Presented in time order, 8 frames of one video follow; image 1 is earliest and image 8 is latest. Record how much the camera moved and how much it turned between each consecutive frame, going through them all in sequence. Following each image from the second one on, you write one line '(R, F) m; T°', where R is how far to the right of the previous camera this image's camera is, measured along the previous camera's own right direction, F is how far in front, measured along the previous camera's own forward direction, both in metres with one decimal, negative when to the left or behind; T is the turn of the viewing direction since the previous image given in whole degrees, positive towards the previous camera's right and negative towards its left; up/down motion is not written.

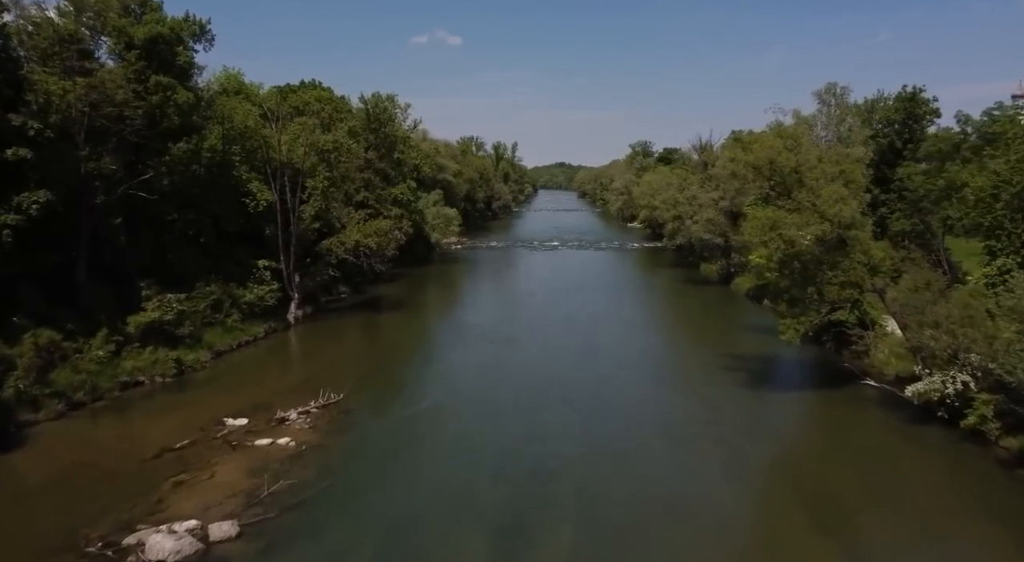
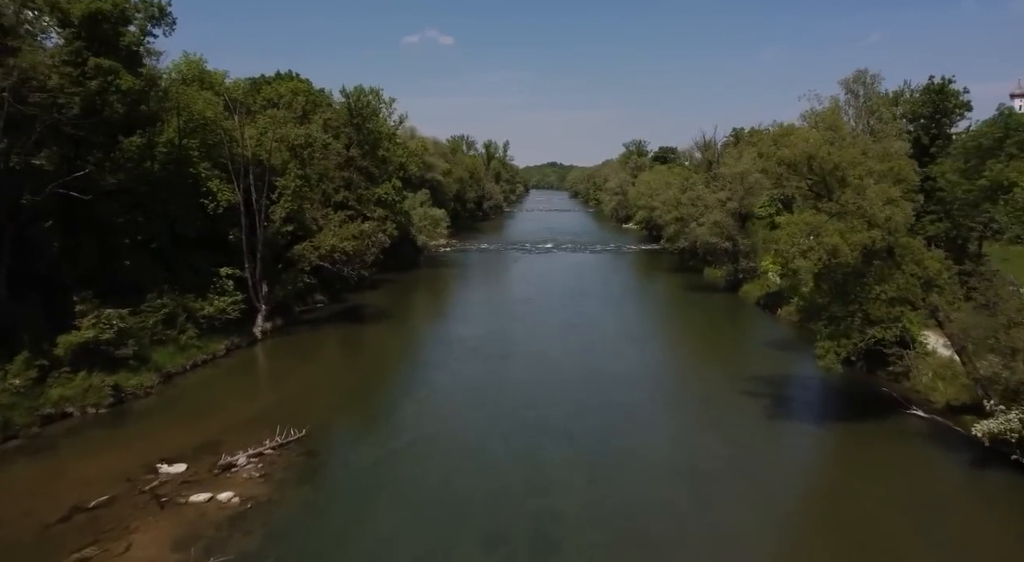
(0.0, +3.4) m; +1°
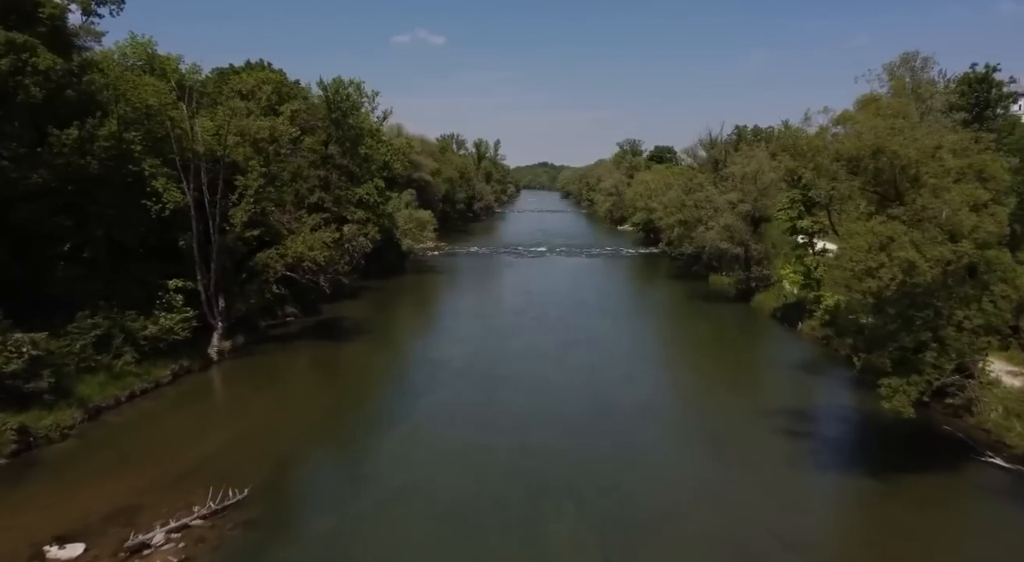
(-0.1, +3.8) m; +1°
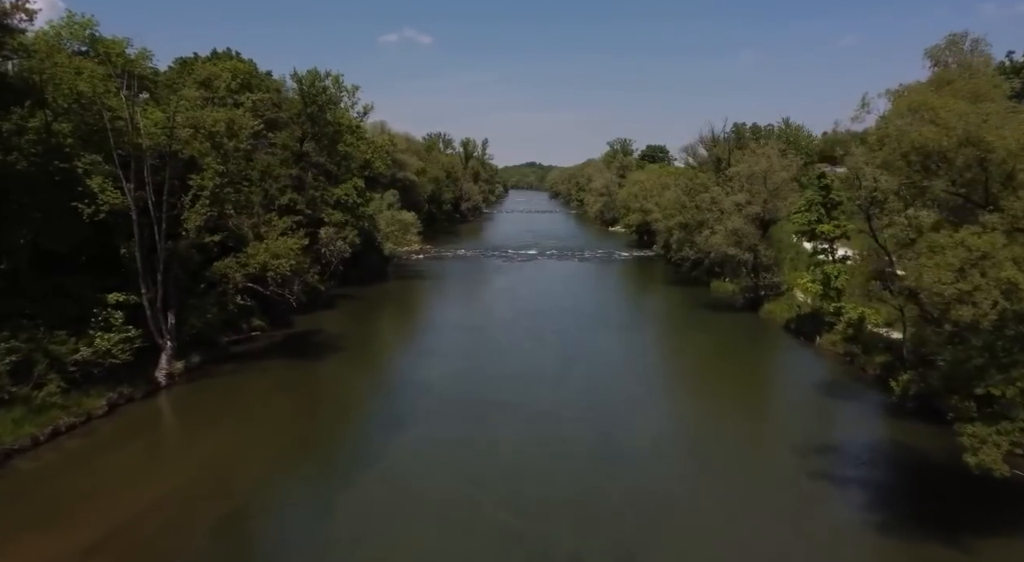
(-0.1, +3.2) m; +1°
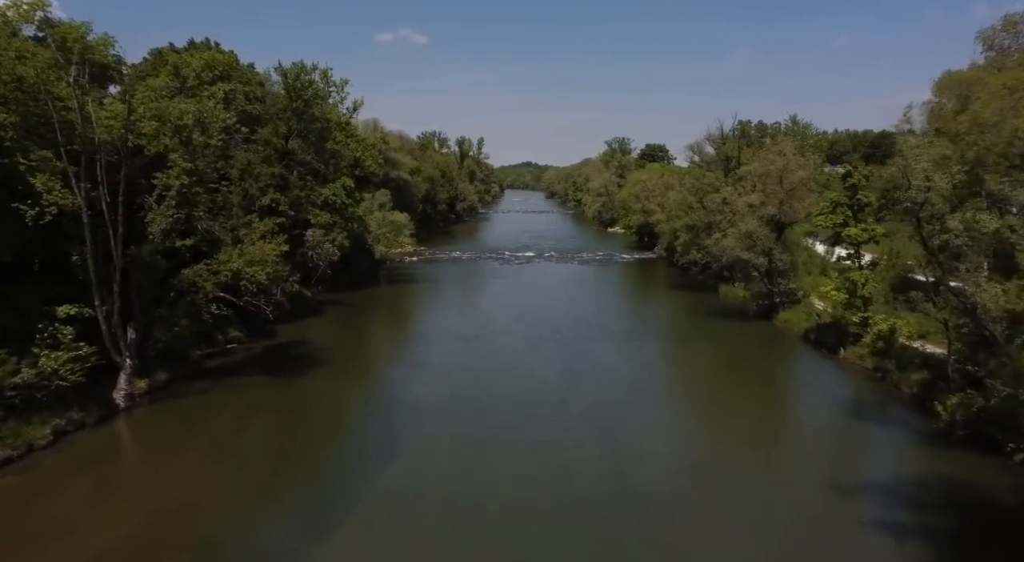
(-0.1, +2.5) m; 0°
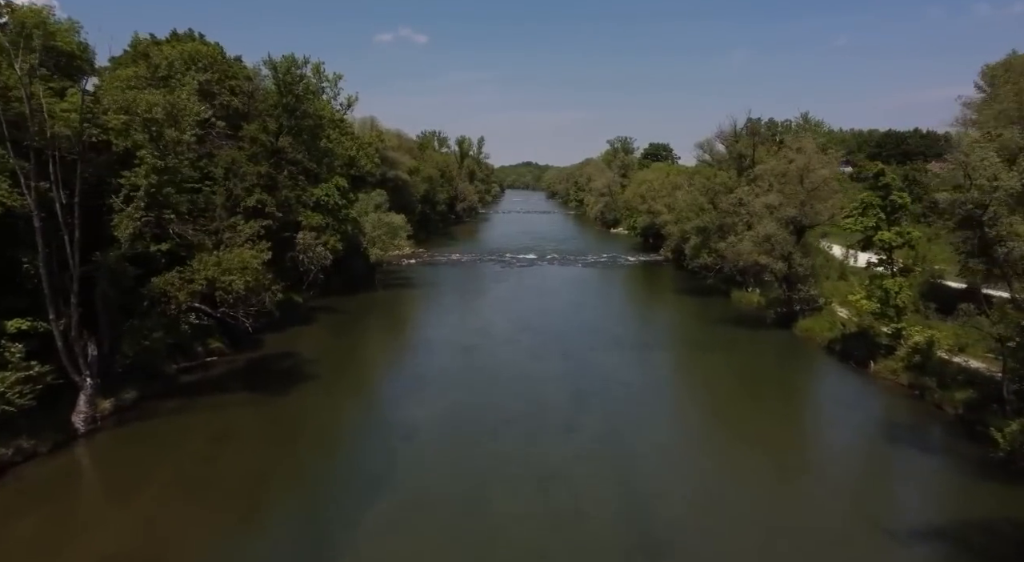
(-0.1, +2.2) m; 0°
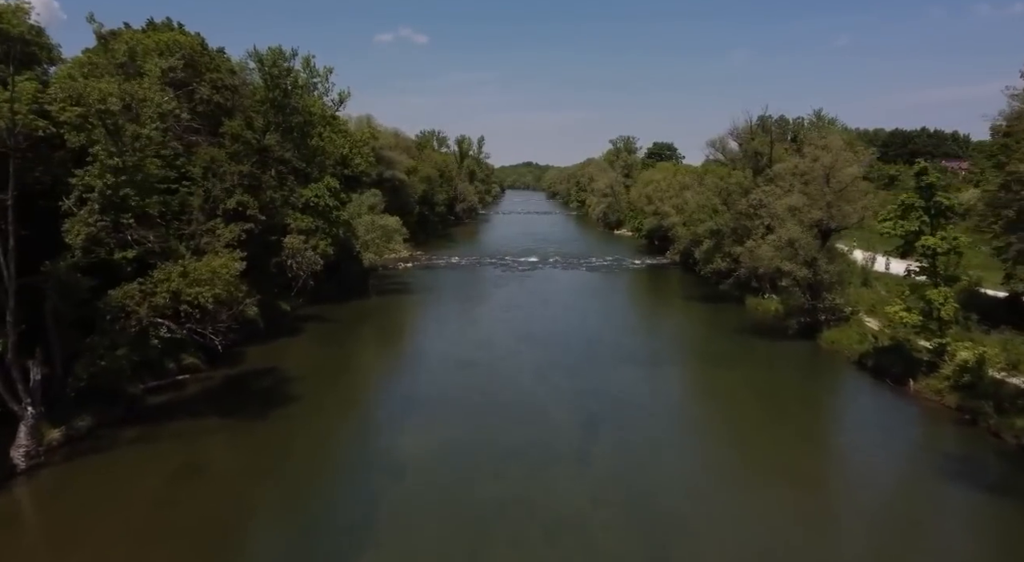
(-0.1, +2.5) m; 0°
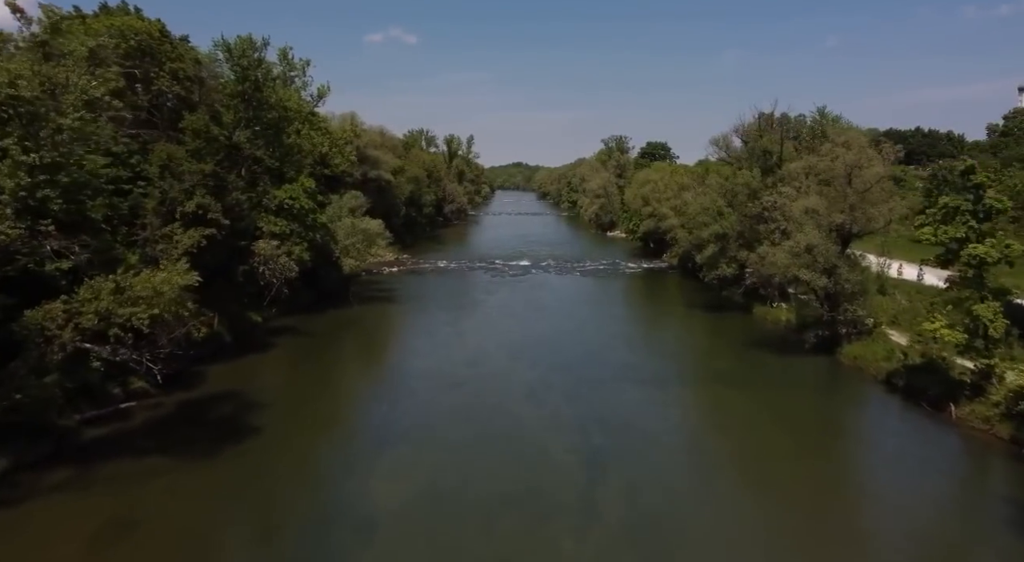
(0.0, +2.8) m; +1°
